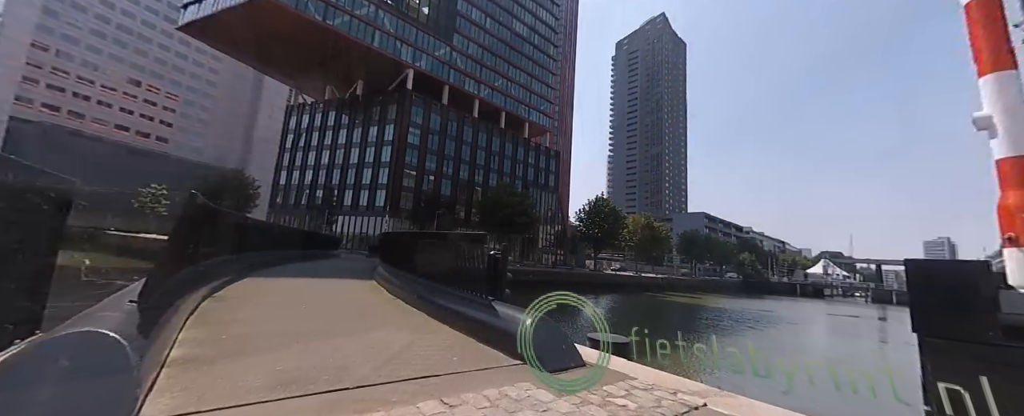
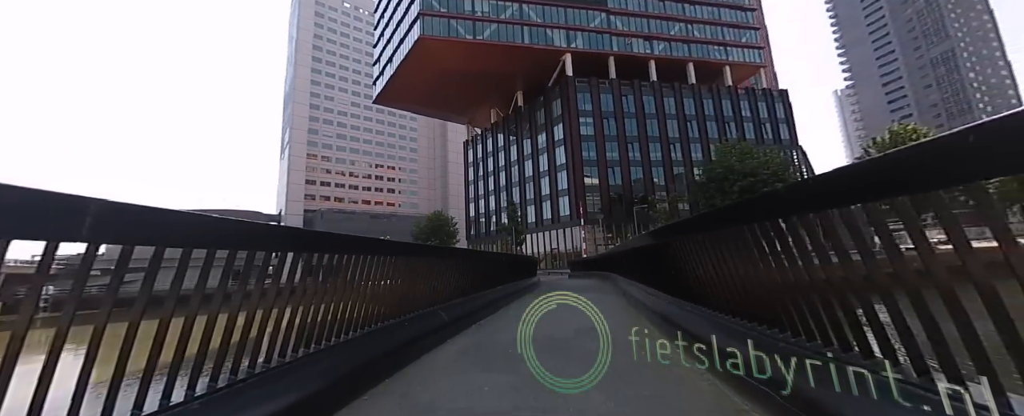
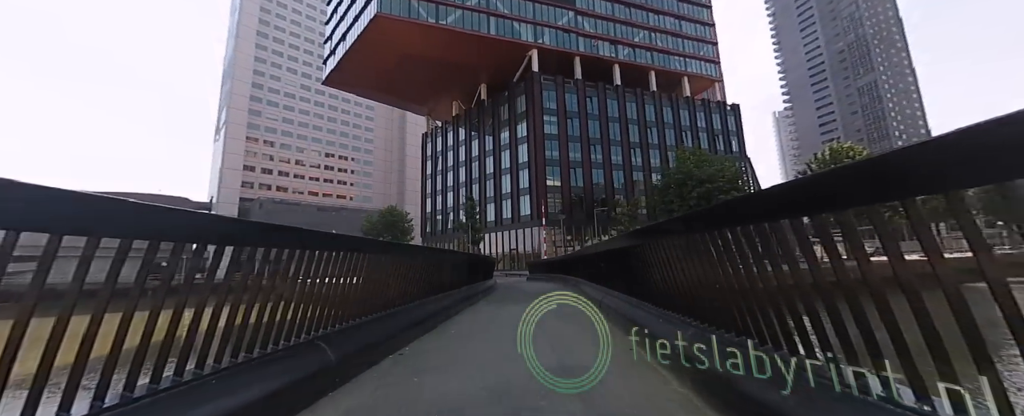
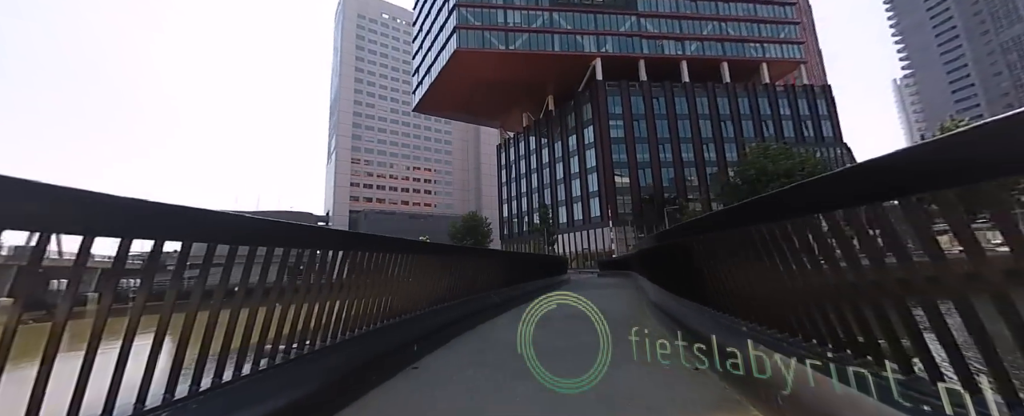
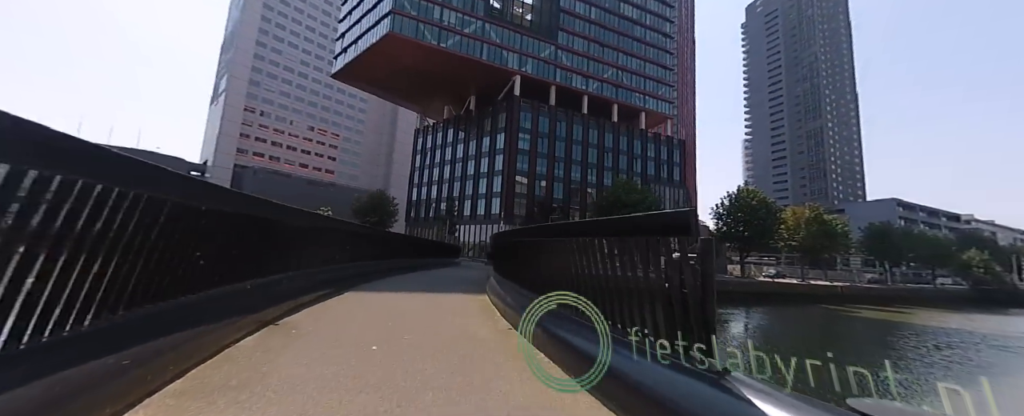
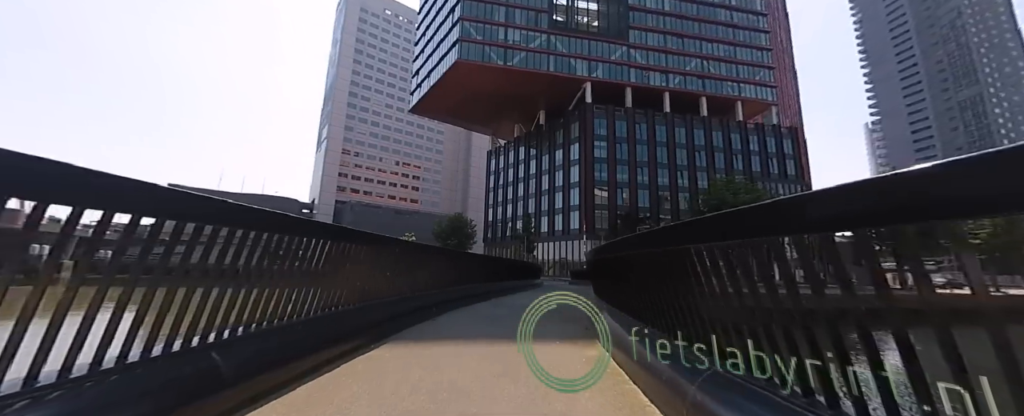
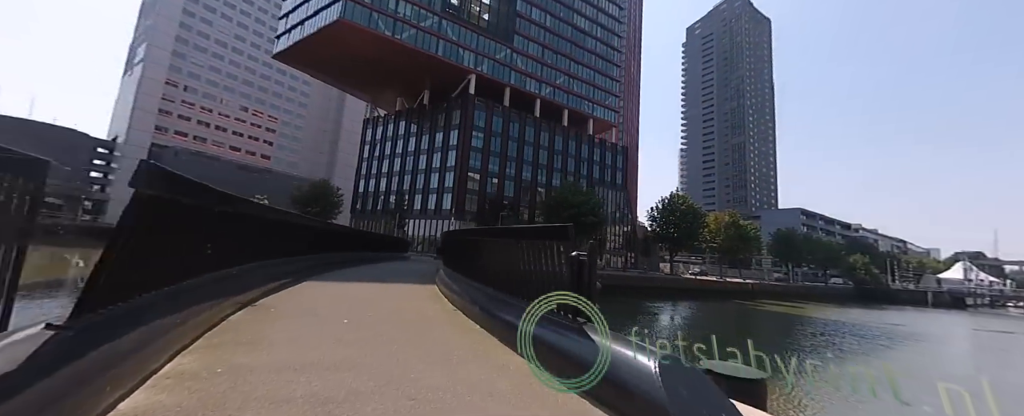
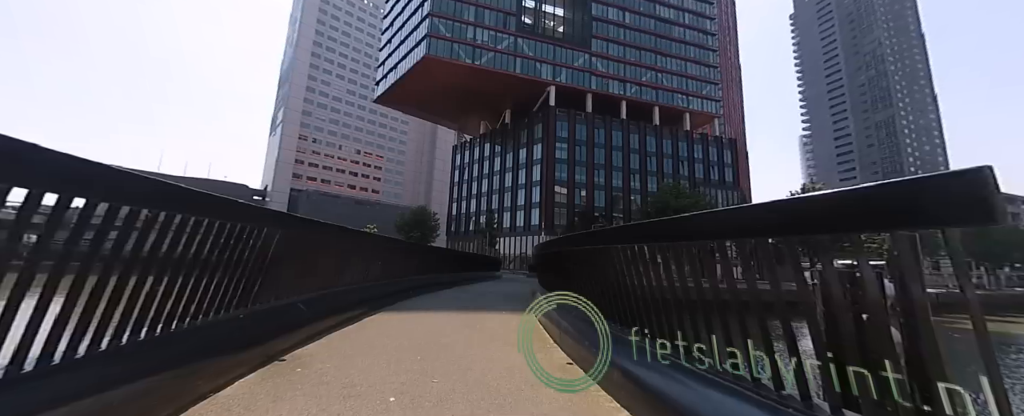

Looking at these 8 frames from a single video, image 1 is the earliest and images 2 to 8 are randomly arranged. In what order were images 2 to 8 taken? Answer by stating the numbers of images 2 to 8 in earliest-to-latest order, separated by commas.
7, 5, 8, 6, 4, 2, 3
